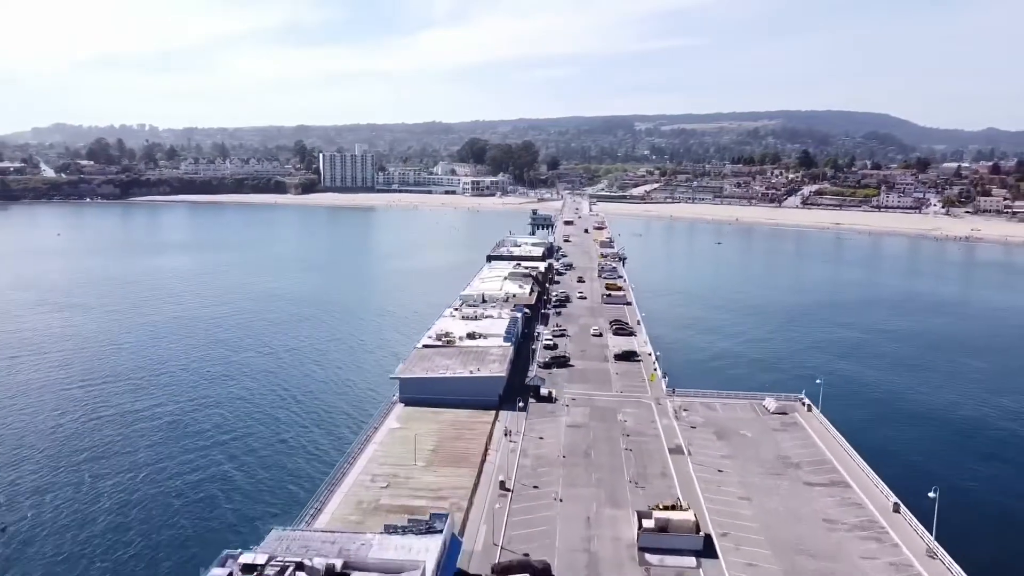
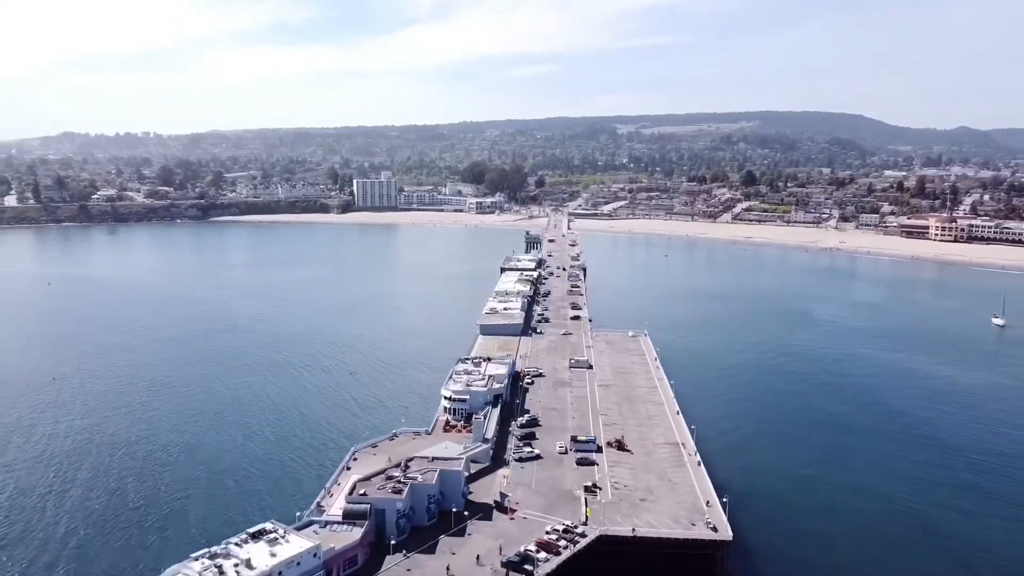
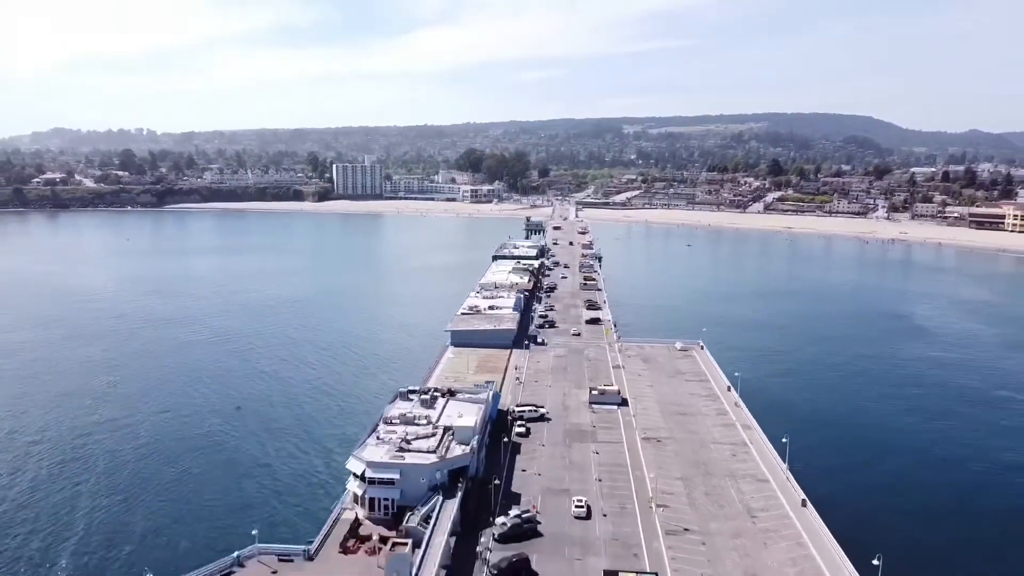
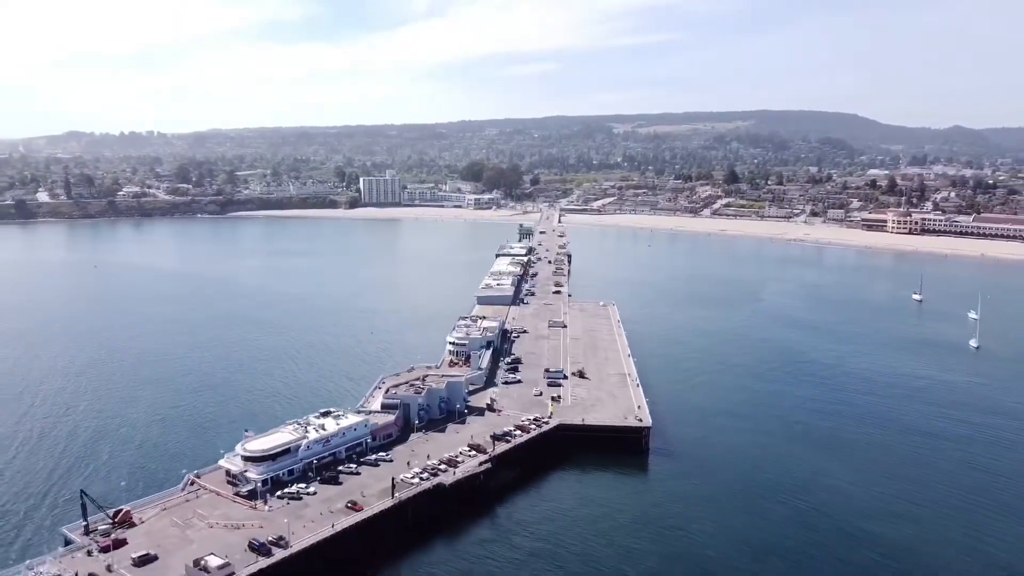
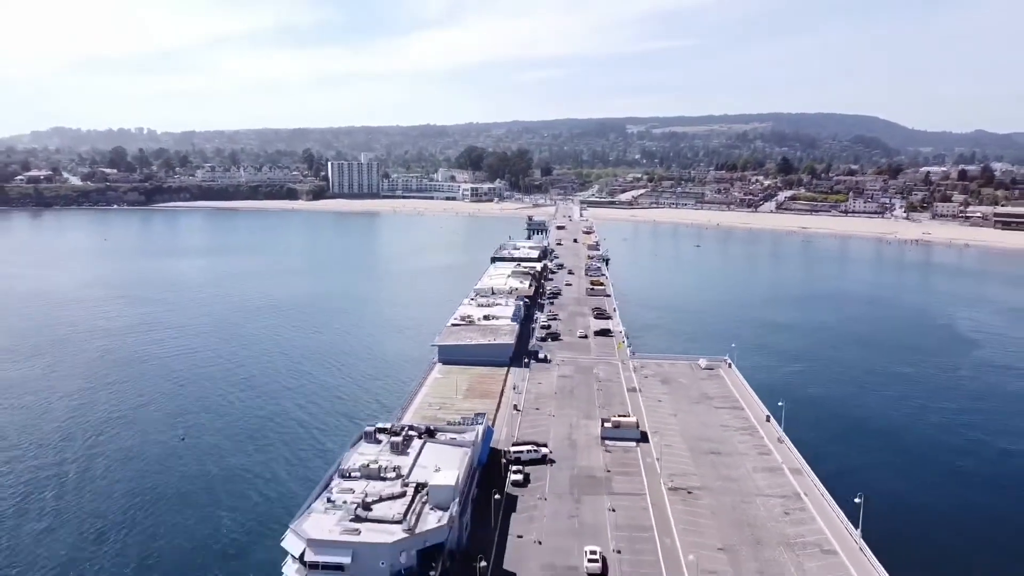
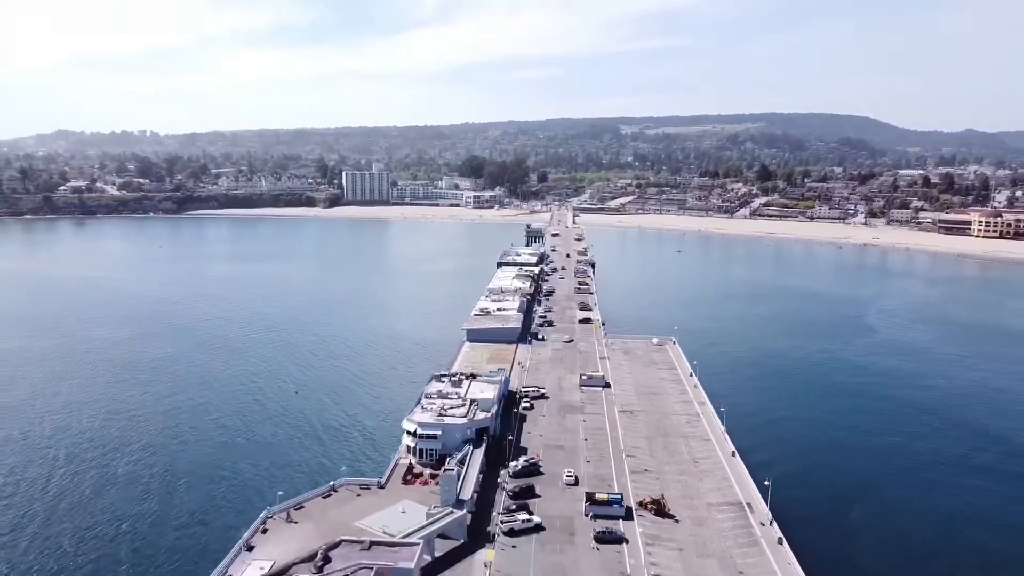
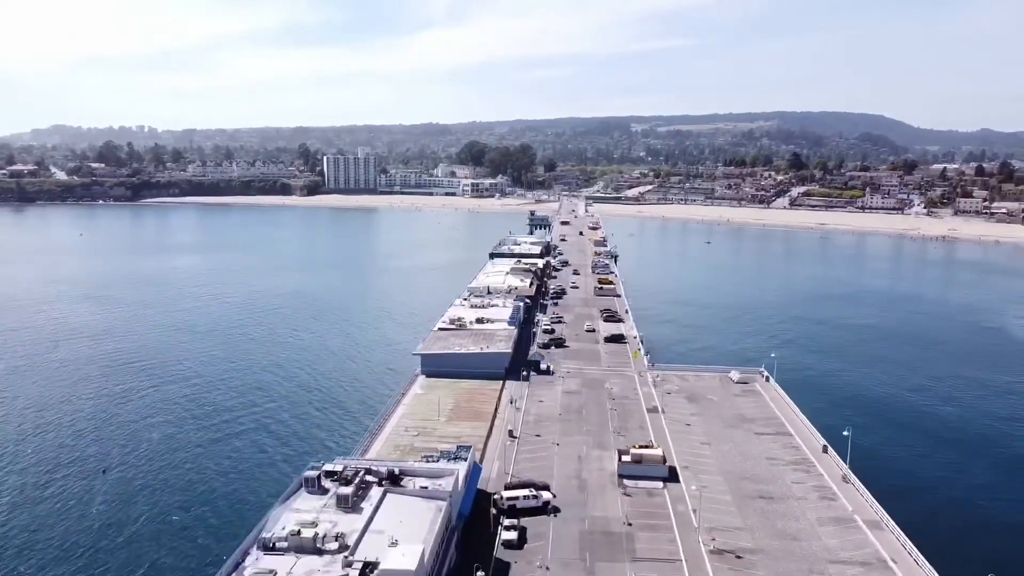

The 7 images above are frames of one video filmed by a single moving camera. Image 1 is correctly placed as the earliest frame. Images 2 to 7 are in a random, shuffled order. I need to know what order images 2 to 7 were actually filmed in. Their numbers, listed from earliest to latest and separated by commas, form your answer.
7, 5, 3, 6, 2, 4
